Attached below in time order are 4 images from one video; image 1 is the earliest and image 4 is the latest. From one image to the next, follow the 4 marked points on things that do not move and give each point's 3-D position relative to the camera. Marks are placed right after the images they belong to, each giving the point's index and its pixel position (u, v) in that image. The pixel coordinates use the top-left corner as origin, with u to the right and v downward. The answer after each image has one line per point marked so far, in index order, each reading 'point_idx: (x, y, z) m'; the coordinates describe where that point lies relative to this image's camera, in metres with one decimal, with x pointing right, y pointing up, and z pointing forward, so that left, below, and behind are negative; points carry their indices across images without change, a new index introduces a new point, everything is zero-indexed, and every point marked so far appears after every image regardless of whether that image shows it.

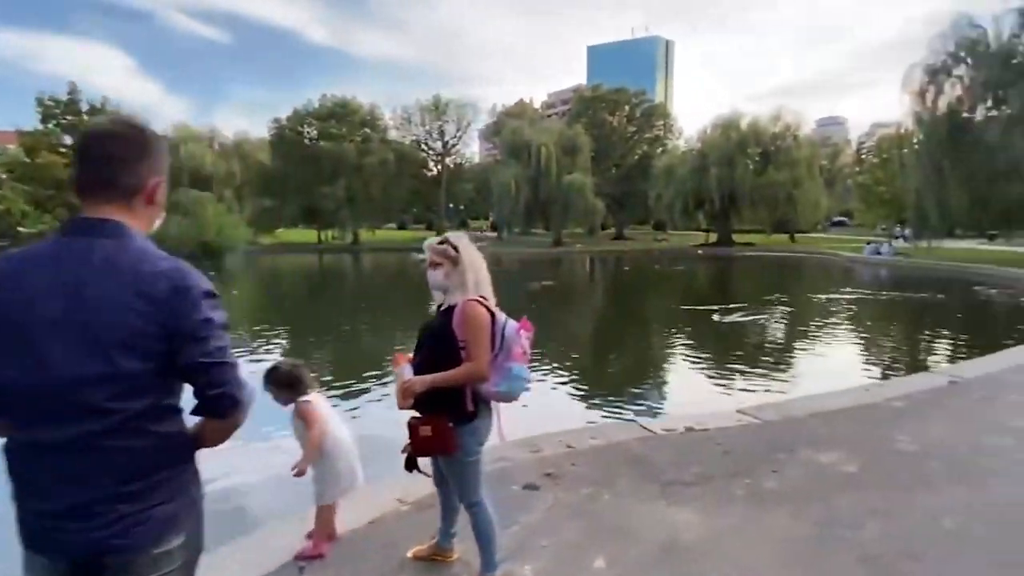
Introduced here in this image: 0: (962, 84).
0: (+16.0, +7.2, +20.1) m
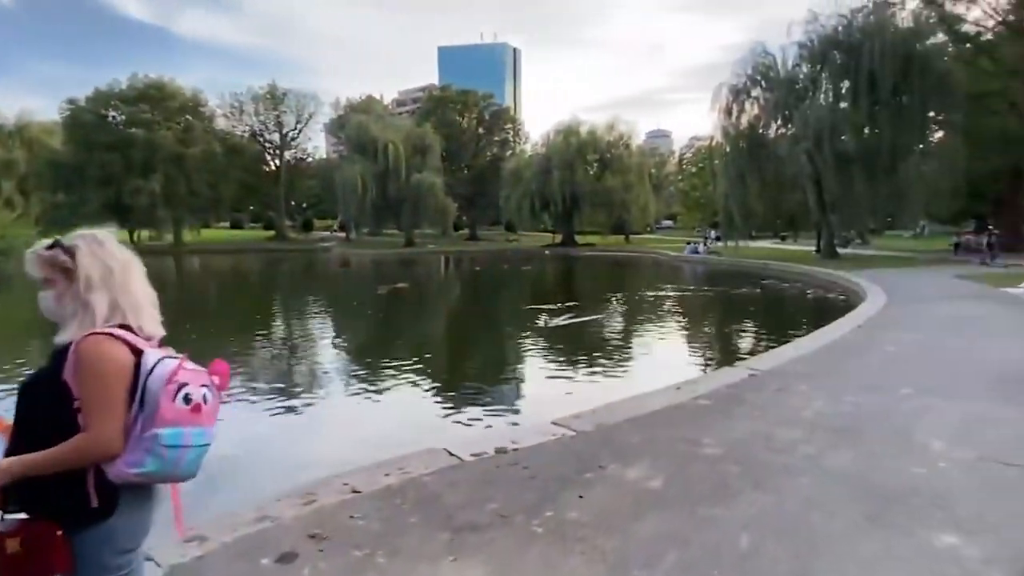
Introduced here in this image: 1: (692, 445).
0: (+10.0, +7.4, +22.9) m
1: (+1.0, -0.9, +3.2) m
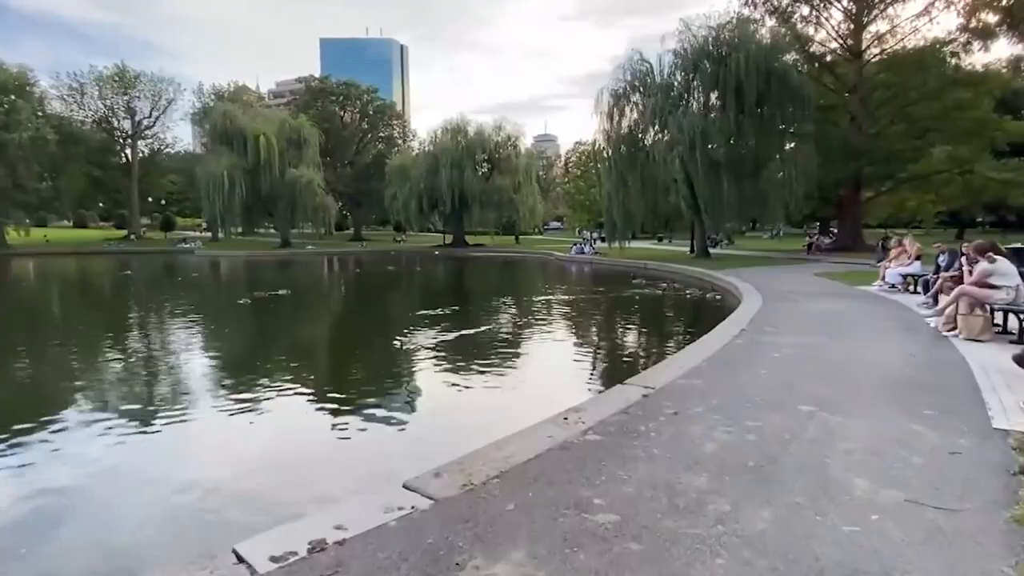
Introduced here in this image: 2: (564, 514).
0: (+5.2, +7.4, +23.5) m
1: (+0.3, -1.0, +2.4) m
2: (+0.2, -1.0, +2.4) m
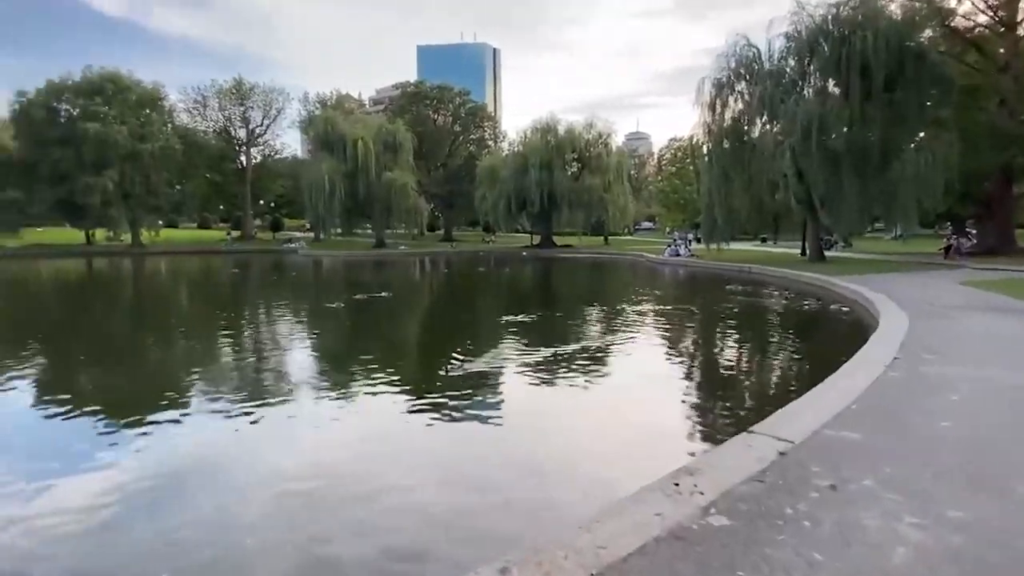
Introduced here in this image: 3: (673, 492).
0: (+8.8, +7.2, +21.6) m
1: (+0.6, -1.1, +1.6) m
2: (+0.5, -1.1, +1.6) m
3: (+0.7, -1.0, +2.7) m
